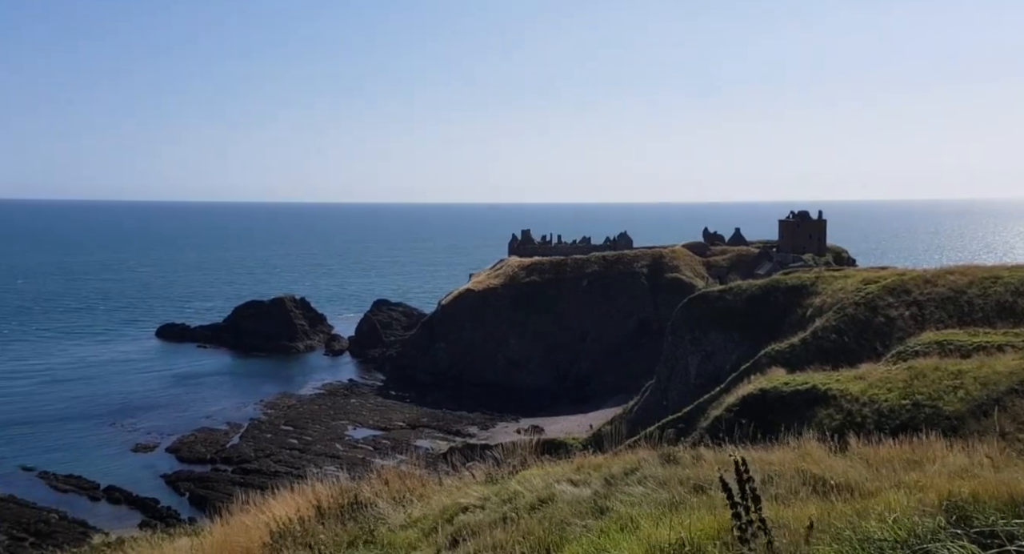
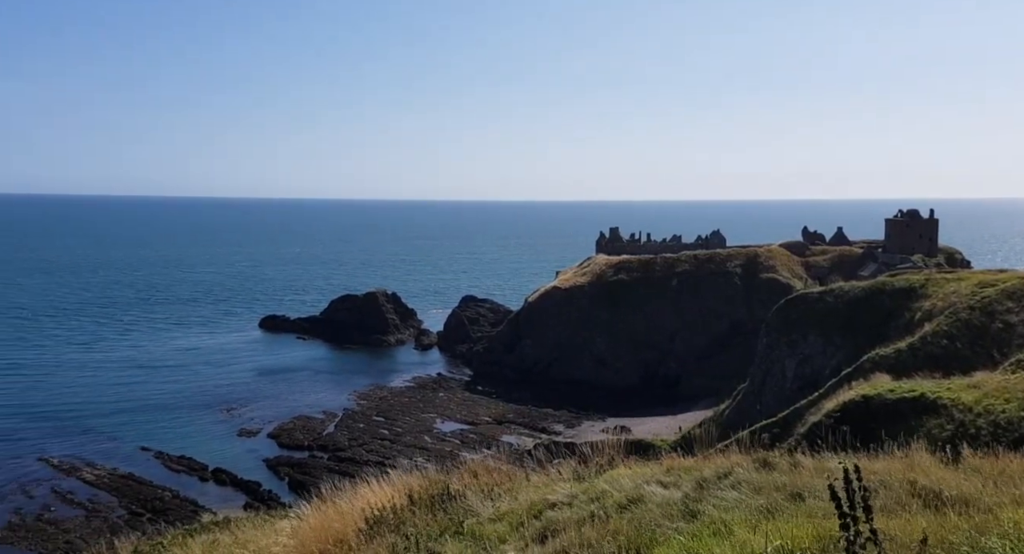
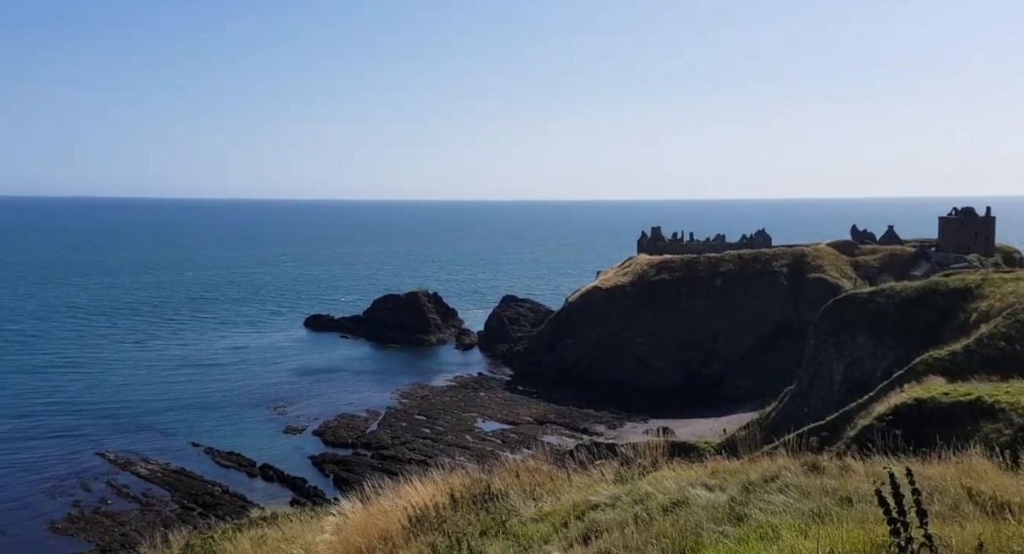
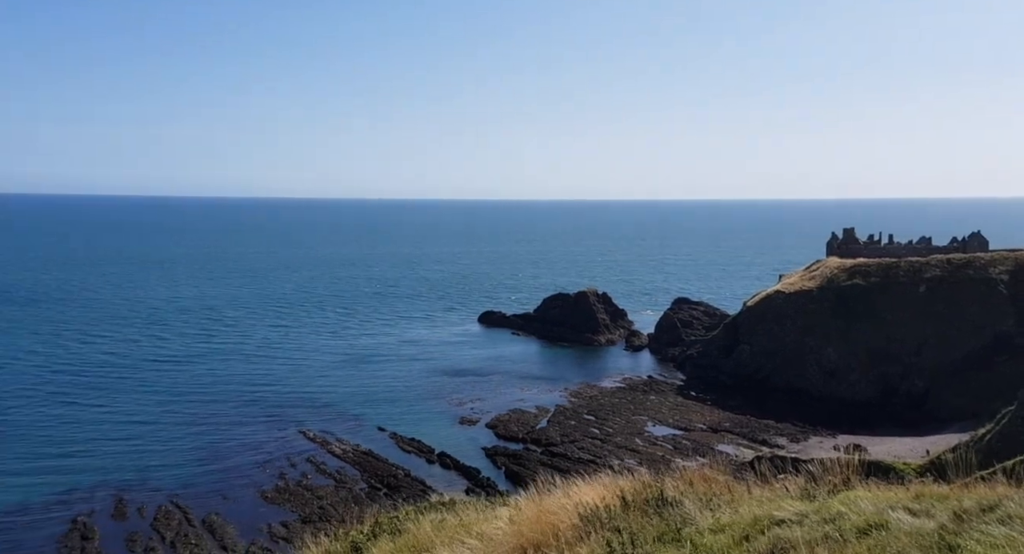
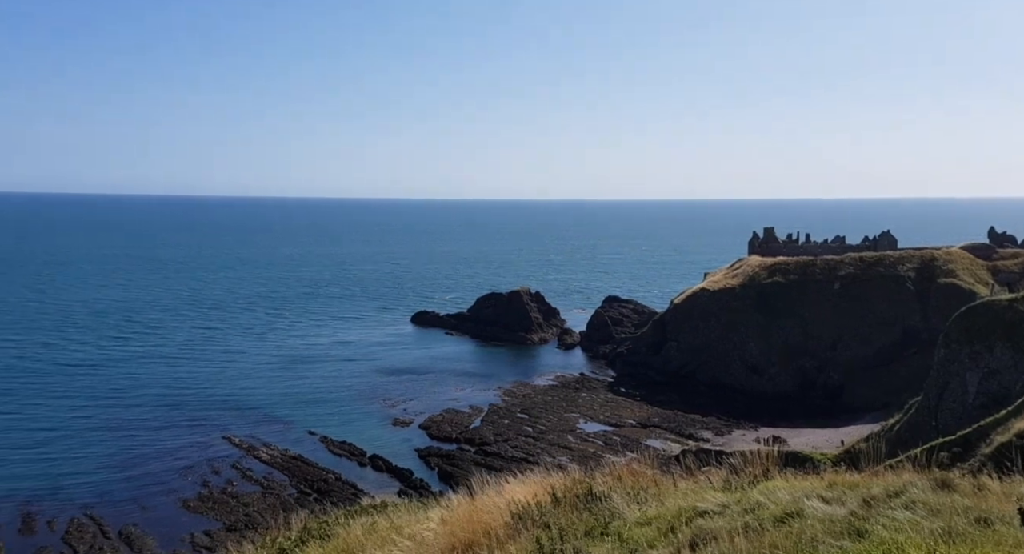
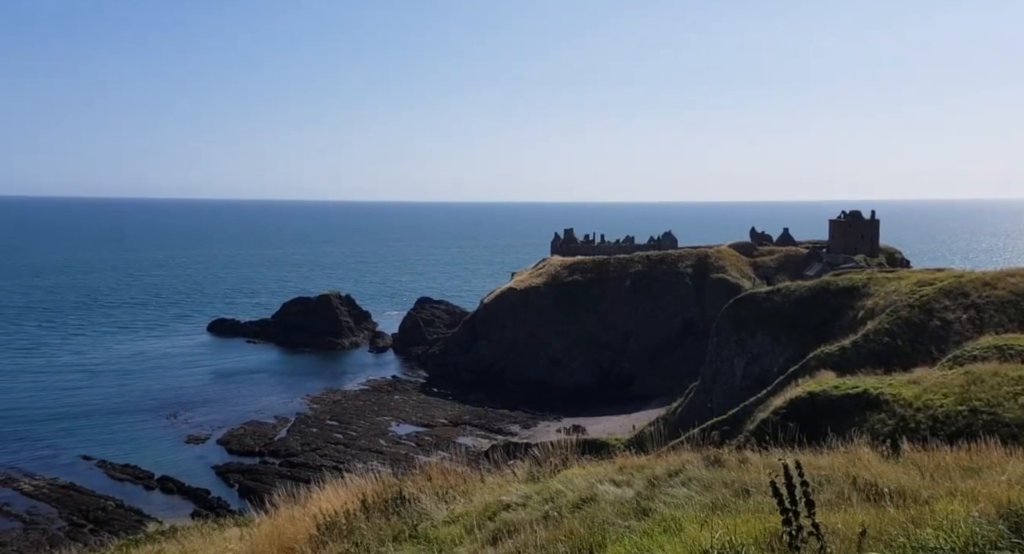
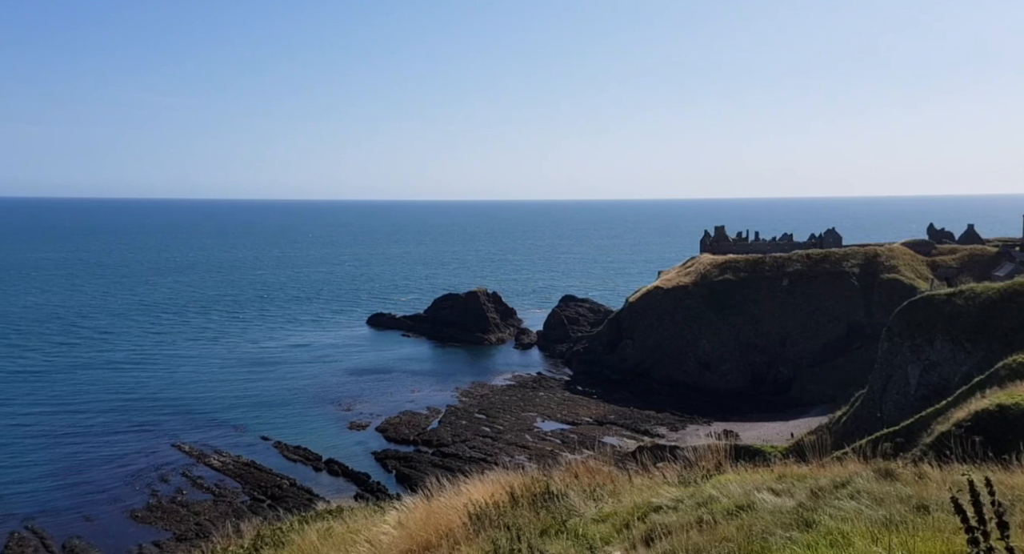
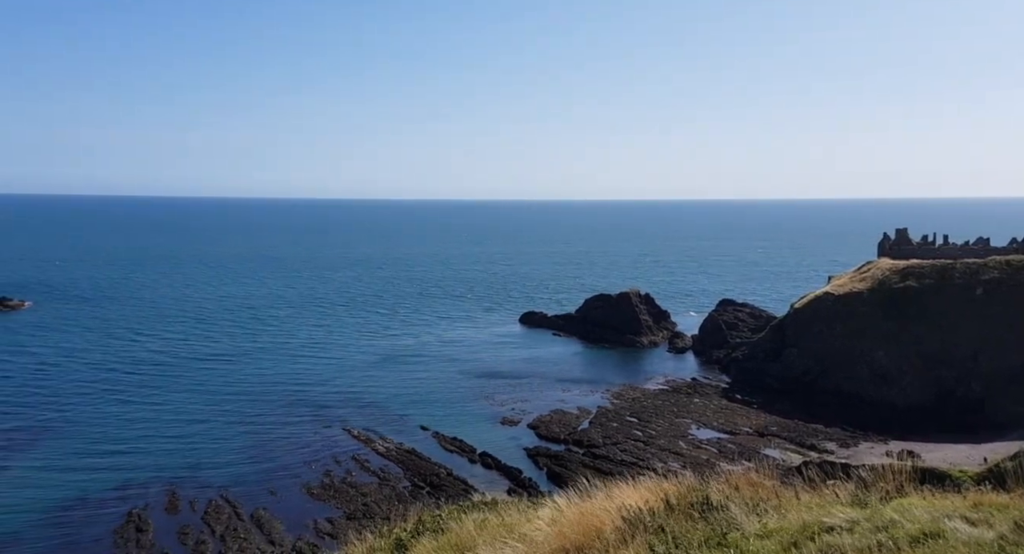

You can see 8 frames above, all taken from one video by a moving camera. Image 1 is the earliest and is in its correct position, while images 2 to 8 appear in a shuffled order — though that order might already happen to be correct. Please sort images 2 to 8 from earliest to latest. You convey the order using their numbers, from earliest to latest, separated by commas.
6, 2, 3, 7, 5, 4, 8
